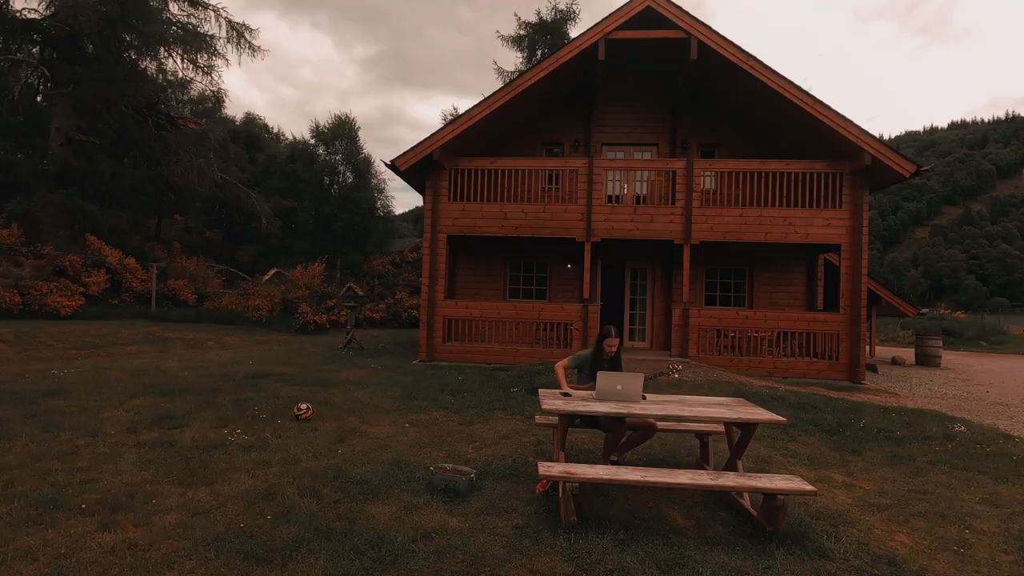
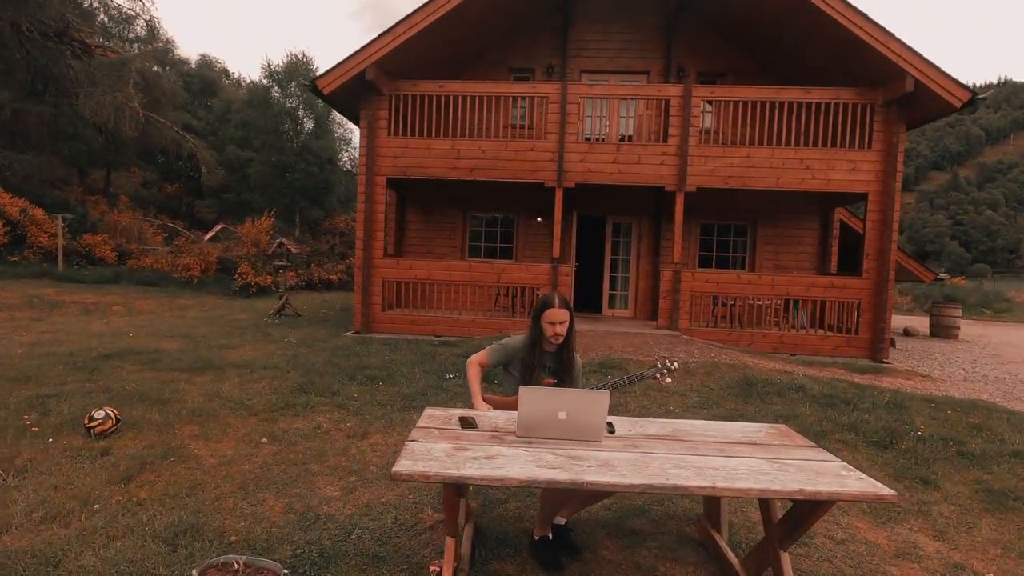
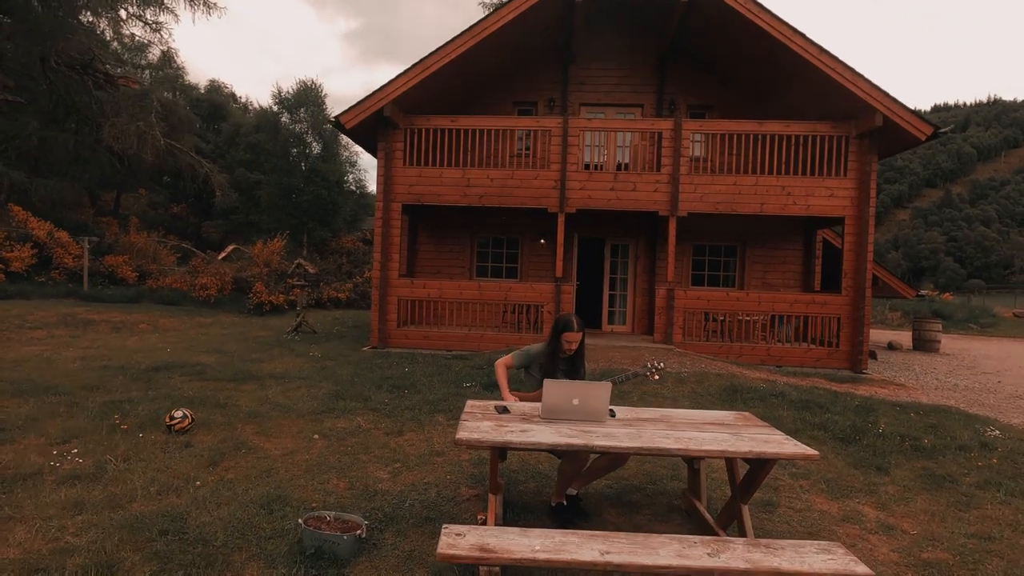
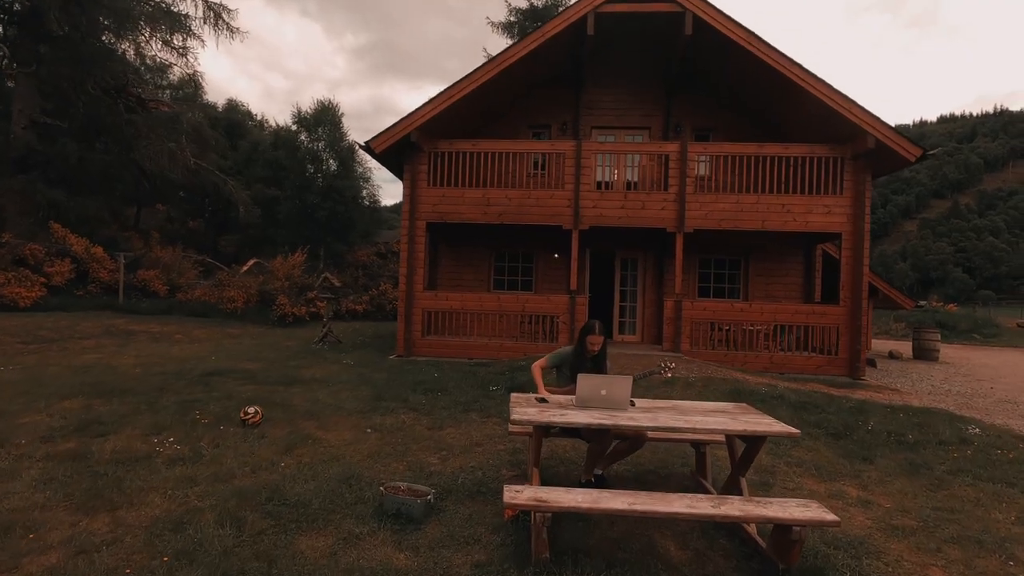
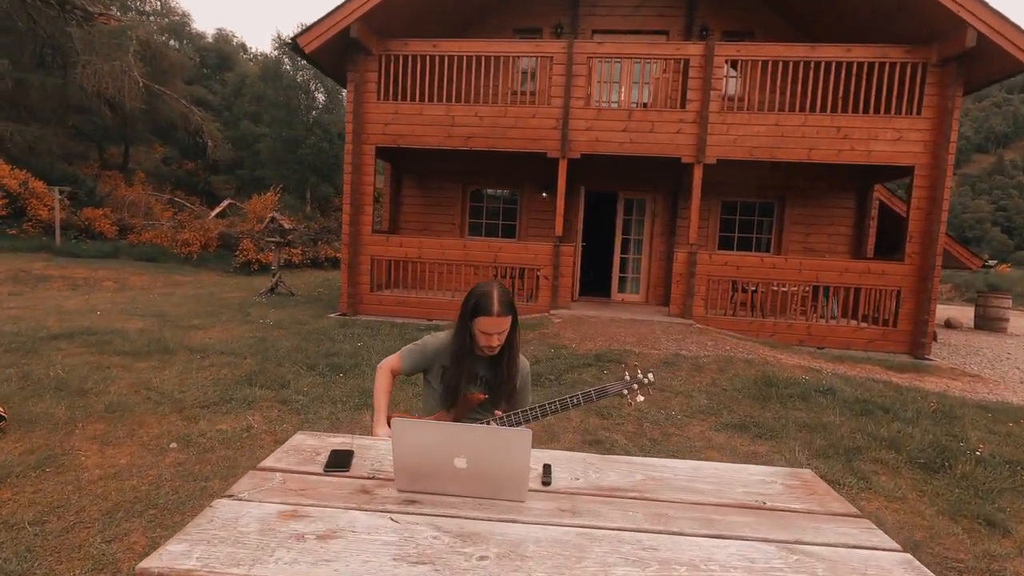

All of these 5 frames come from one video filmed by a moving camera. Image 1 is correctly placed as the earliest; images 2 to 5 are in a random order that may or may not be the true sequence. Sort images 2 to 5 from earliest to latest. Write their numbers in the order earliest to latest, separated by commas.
4, 3, 2, 5
